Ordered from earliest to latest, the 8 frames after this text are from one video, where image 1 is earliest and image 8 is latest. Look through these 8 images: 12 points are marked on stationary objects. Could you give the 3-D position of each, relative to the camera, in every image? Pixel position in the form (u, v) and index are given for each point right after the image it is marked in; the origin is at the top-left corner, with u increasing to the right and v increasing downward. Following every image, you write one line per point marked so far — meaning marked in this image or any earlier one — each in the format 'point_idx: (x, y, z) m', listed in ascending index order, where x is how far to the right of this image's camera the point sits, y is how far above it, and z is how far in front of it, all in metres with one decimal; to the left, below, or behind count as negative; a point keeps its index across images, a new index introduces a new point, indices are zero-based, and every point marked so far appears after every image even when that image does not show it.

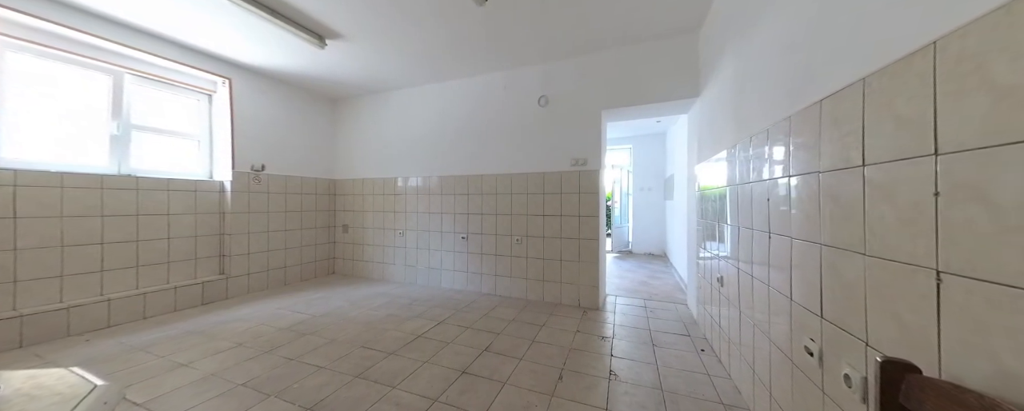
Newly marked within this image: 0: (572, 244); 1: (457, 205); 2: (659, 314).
0: (+0.7, -0.4, +2.9) m
1: (-0.7, 0.0, +3.5) m
2: (+1.5, -1.1, +2.7) m
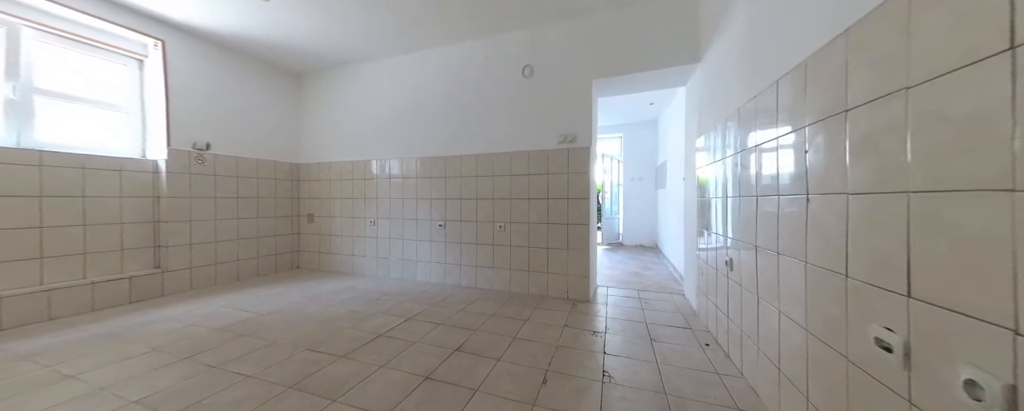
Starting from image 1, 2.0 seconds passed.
0: (+0.5, -0.3, +2.6) m
1: (-0.9, +0.2, +3.1) m
2: (+1.4, -1.0, +2.5) m
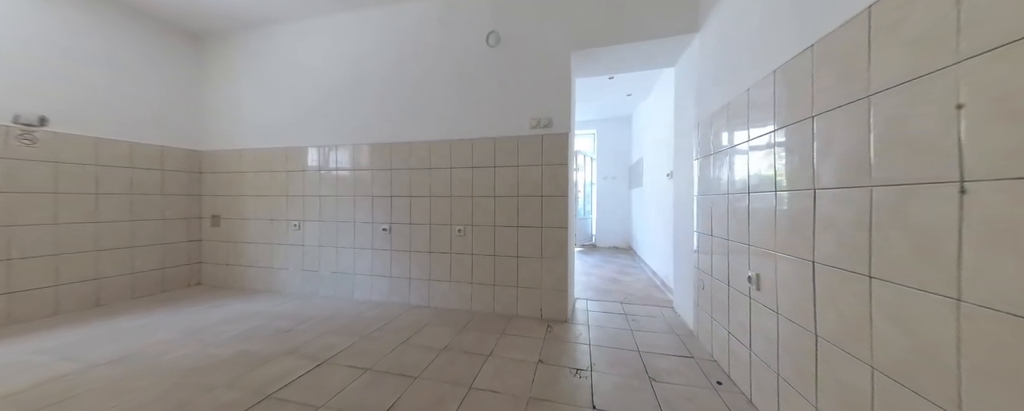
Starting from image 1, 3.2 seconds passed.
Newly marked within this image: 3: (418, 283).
0: (+0.2, -0.2, +2.1) m
1: (-1.3, +0.2, +2.5) m
2: (+1.0, -0.9, +2.1) m
3: (-0.8, -0.7, +2.4) m
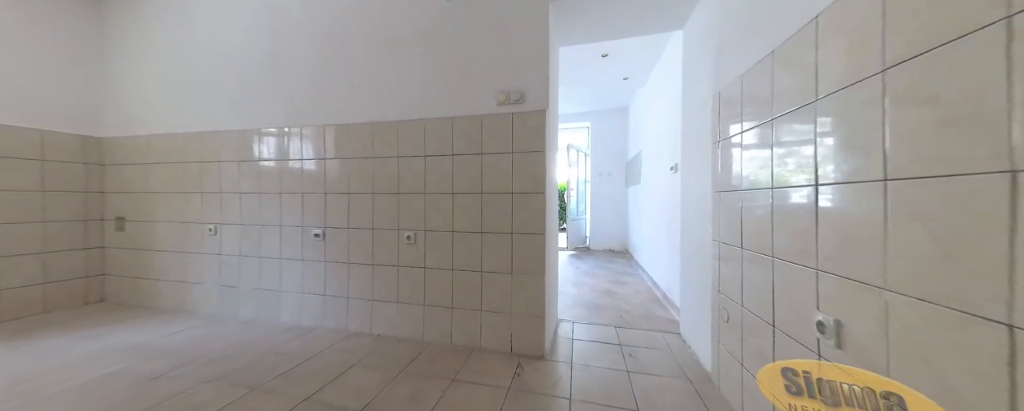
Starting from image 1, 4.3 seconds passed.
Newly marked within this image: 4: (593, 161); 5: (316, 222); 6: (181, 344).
0: (-0.1, -0.2, +1.7) m
1: (-1.5, +0.2, +2.0) m
2: (+0.8, -0.9, +1.6) m
3: (-1.1, -0.7, +1.9) m
4: (+1.6, +0.9, +5.3) m
5: (-1.4, -0.1, +1.9) m
6: (-2.3, -0.9, +1.8) m
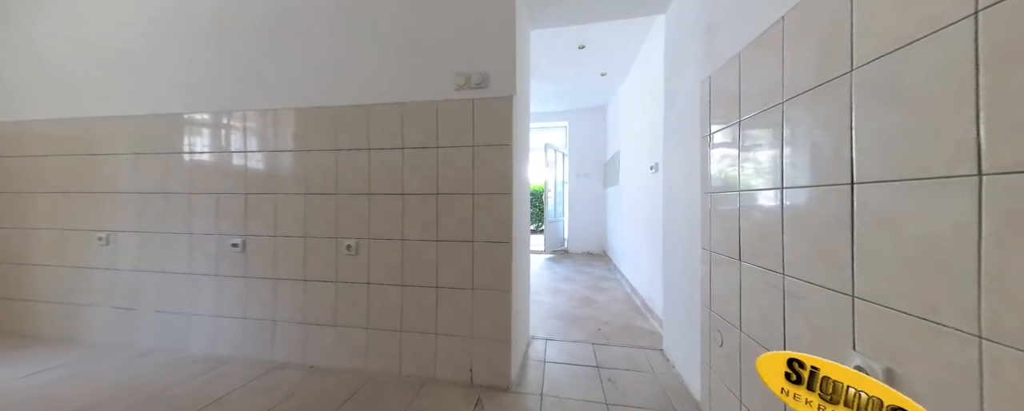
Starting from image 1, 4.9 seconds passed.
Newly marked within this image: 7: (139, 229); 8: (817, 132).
0: (-0.3, -0.3, +1.4) m
1: (-1.8, +0.2, +1.6) m
2: (+0.6, -1.0, +1.4) m
3: (-1.3, -0.7, +1.5) m
4: (+1.2, +0.9, +5.2) m
5: (-1.7, -0.1, +1.6) m
6: (-2.5, -1.0, +1.4) m
7: (-2.4, -0.2, +1.7) m
8: (+0.8, +0.2, +0.7) m
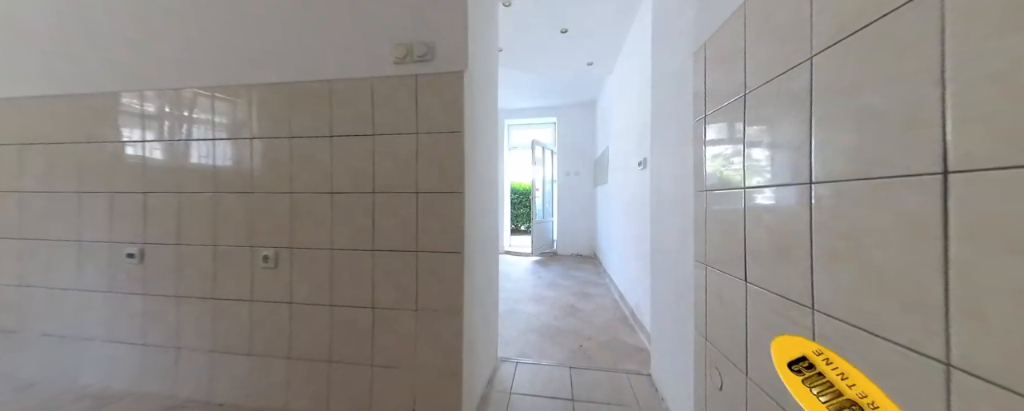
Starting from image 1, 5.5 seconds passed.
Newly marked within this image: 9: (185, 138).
0: (-0.5, -0.3, +1.1) m
1: (-2.0, +0.2, +1.3) m
2: (+0.4, -1.0, +1.2) m
3: (-1.5, -0.7, +1.2) m
4: (+0.9, +0.9, +5.0) m
5: (-1.9, -0.1, +1.3) m
6: (-2.7, -1.0, +1.1) m
7: (-2.6, -0.2, +1.4) m
8: (+0.6, +0.2, +0.5) m
9: (-1.6, +0.3, +1.3) m
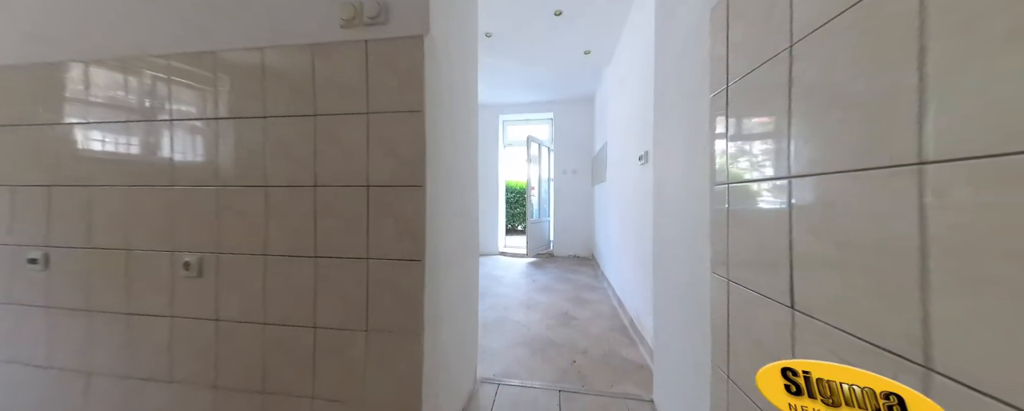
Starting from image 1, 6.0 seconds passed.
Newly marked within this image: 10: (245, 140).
0: (-0.6, -0.3, +0.9) m
1: (-2.1, +0.2, +1.1) m
2: (+0.3, -1.0, +0.9) m
3: (-1.6, -0.7, +1.0) m
4: (+0.8, +0.9, +4.8) m
5: (-2.0, -0.1, +1.1) m
6: (-2.8, -0.9, +0.9) m
7: (-2.7, -0.1, +1.2) m
8: (+0.5, +0.2, +0.3) m
9: (-1.7, +0.3, +1.1) m
10: (-1.0, +0.2, +1.0) m
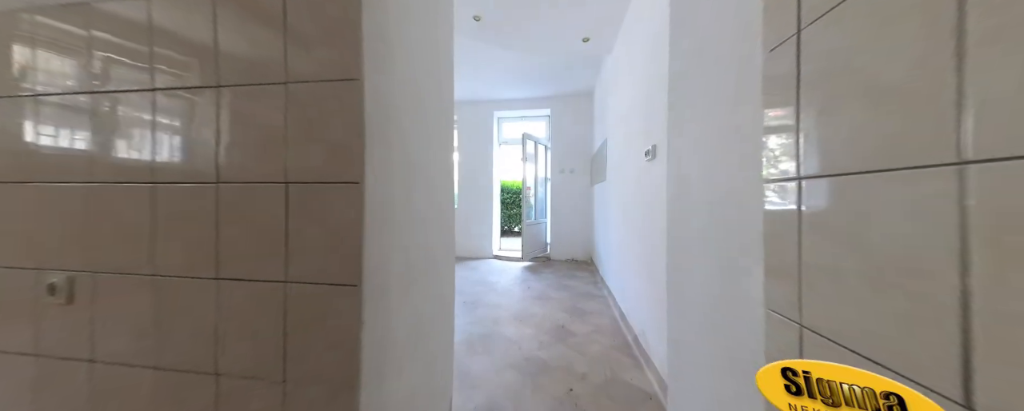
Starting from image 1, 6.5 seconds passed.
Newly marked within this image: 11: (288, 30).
0: (-0.7, -0.3, +0.7) m
1: (-2.1, +0.2, +0.9) m
2: (+0.2, -1.0, +0.7) m
3: (-1.7, -0.7, +0.8) m
4: (+0.7, +0.9, +4.5) m
5: (-2.0, -0.1, +0.8) m
6: (-2.8, -1.0, +0.6) m
7: (-2.8, -0.2, +1.0) m
8: (+0.5, +0.2, 0.0) m
9: (-1.7, +0.3, +0.8) m
10: (-1.0, +0.2, +0.7) m
11: (-0.6, +0.4, +0.7) m
